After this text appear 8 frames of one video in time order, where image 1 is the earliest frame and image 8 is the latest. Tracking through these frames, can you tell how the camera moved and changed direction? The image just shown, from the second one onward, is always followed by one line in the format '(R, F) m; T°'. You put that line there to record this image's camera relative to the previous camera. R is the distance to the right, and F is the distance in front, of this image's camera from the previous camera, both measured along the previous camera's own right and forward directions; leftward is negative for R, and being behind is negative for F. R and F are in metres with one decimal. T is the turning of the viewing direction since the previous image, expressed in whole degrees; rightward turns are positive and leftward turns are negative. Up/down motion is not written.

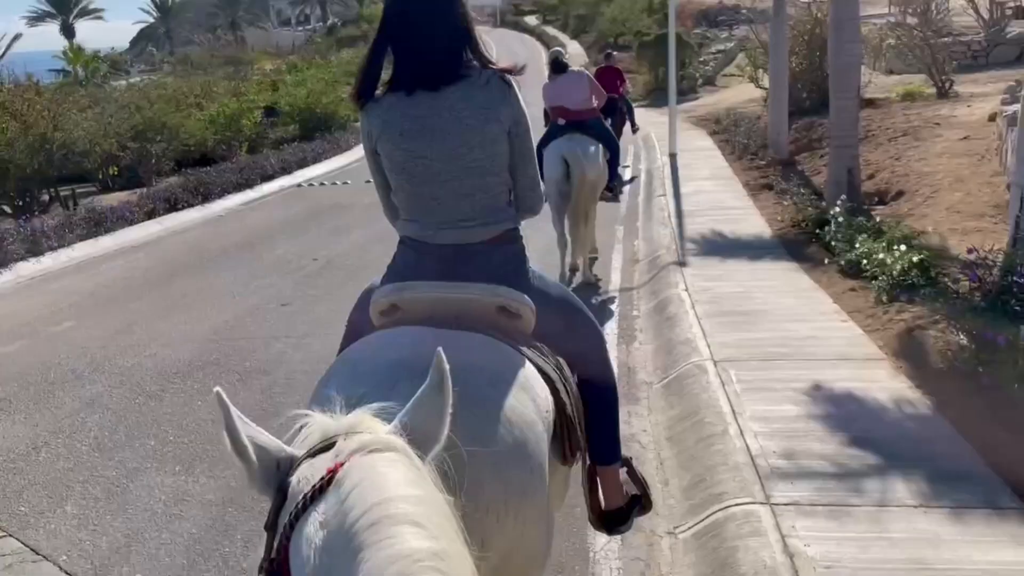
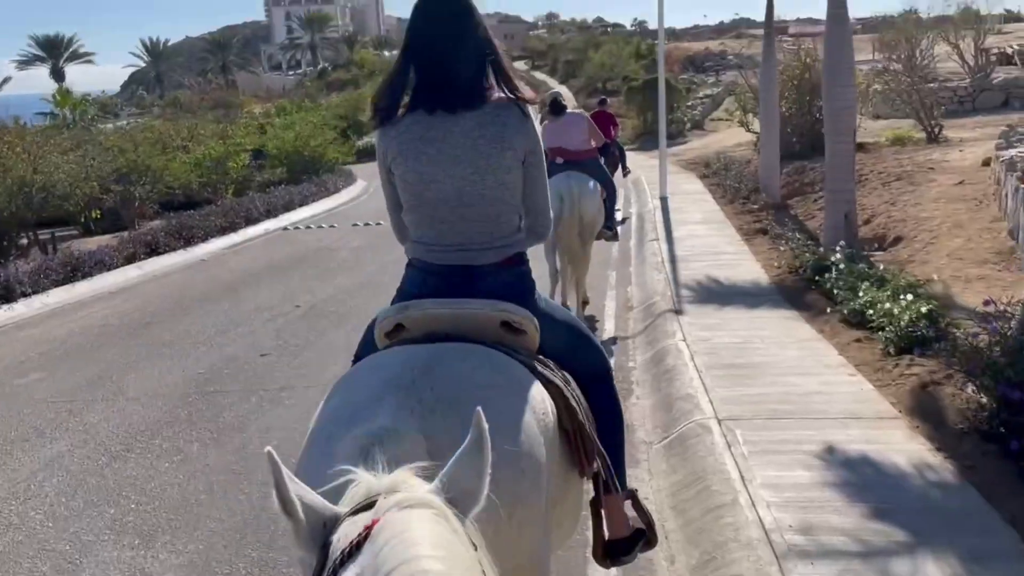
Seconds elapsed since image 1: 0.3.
(0.0, +0.4) m; +1°
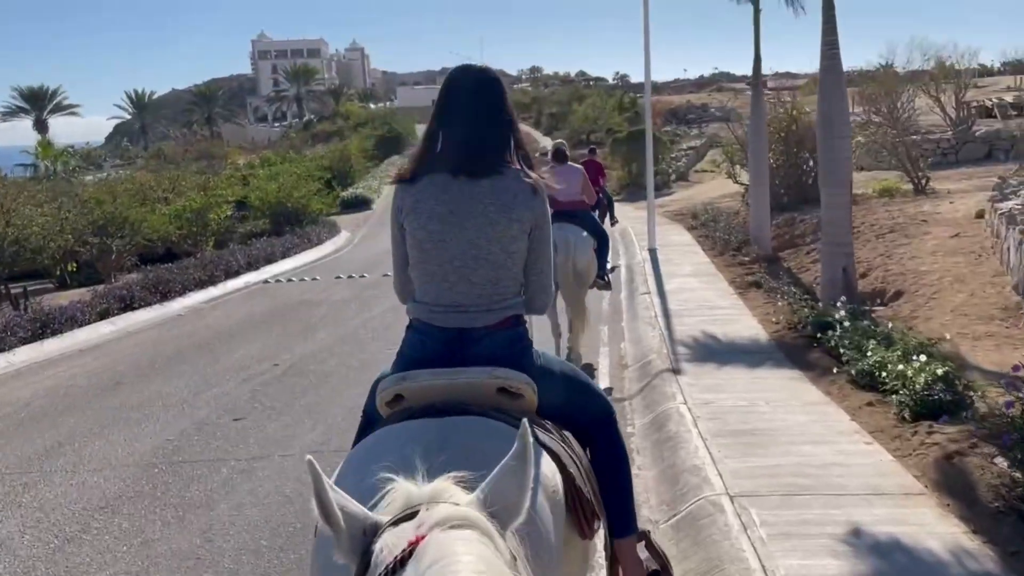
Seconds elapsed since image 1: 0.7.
(-0.1, +0.5) m; +1°
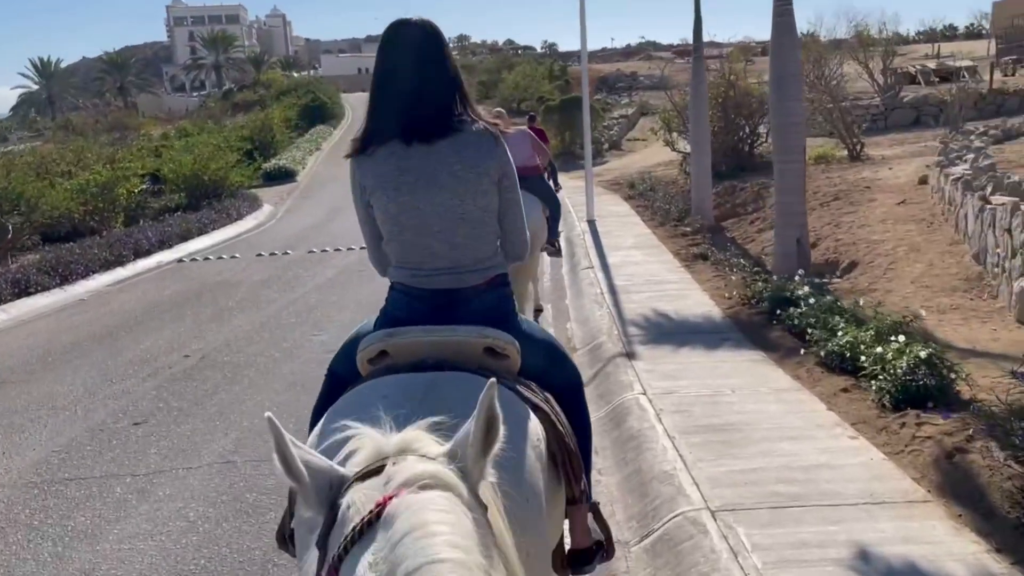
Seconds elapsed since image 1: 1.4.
(-0.1, +0.9) m; +5°
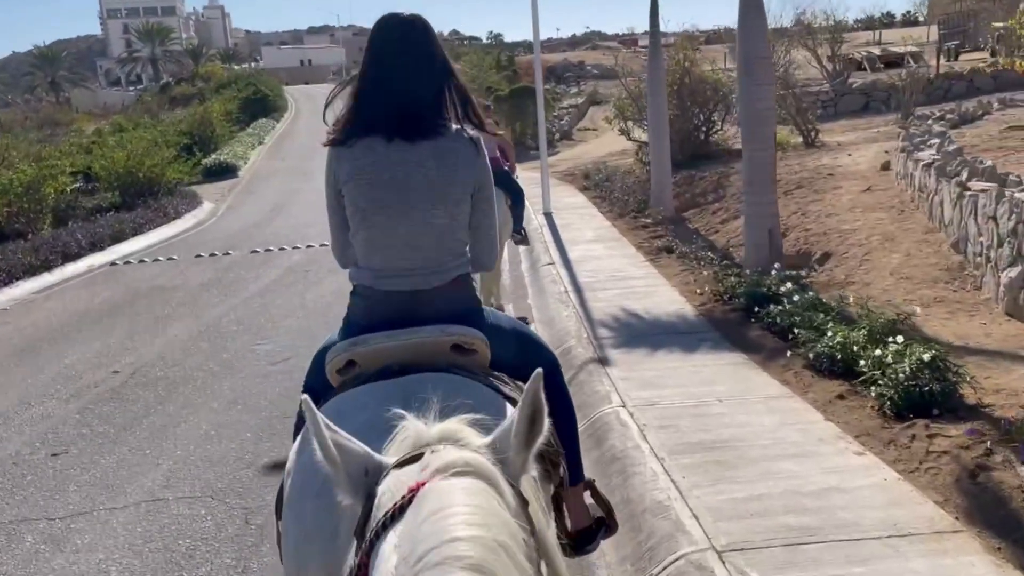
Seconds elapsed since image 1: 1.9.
(-0.1, +0.7) m; +3°
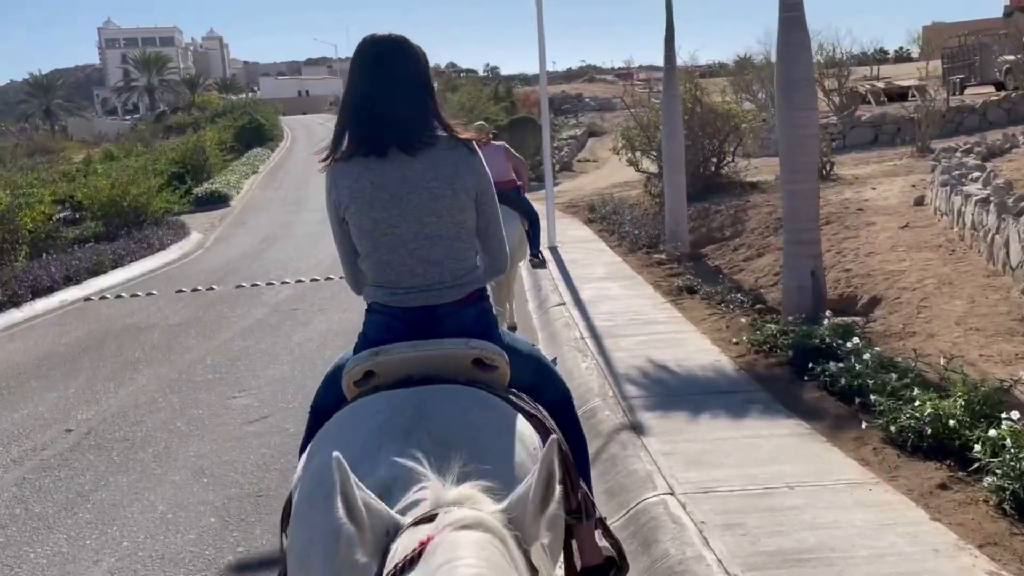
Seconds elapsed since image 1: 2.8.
(-0.2, +1.2) m; 0°
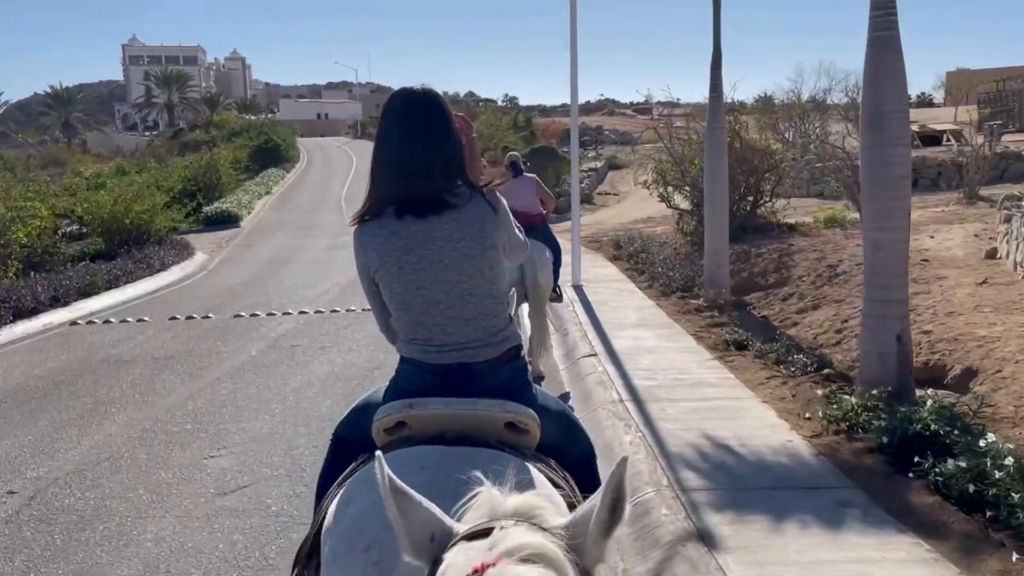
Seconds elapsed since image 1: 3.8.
(-0.2, +1.4) m; -1°
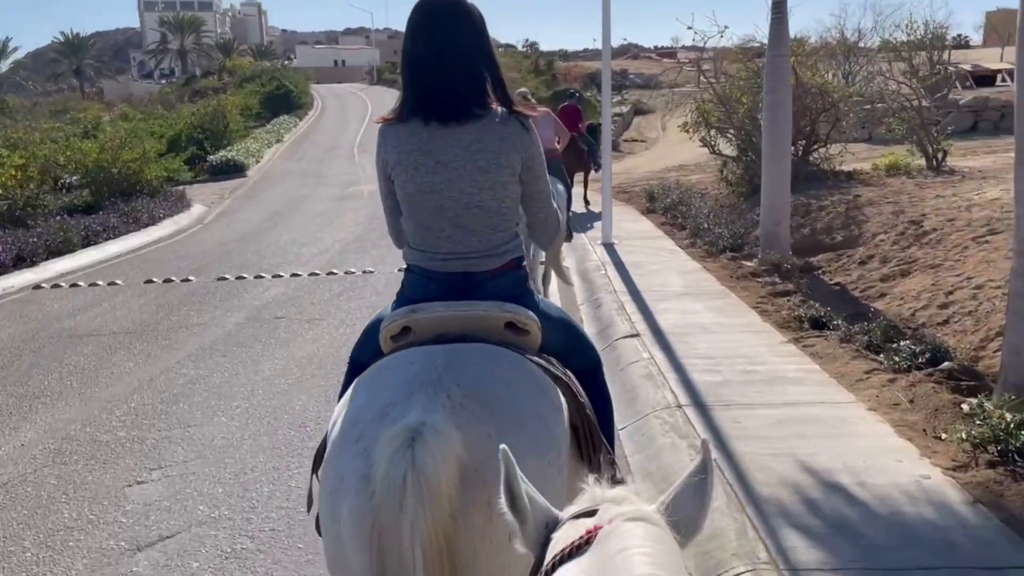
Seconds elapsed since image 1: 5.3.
(0.0, +2.1) m; -1°
